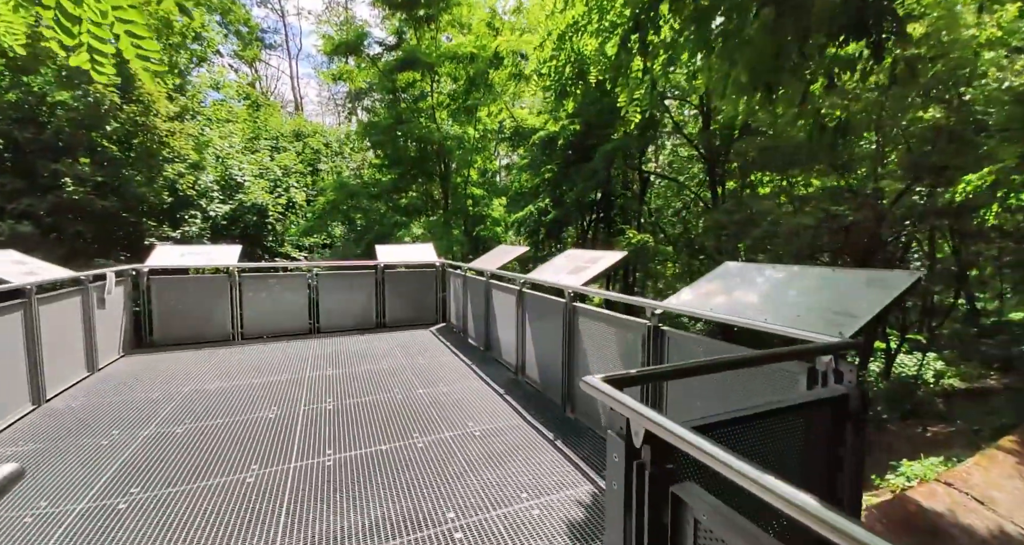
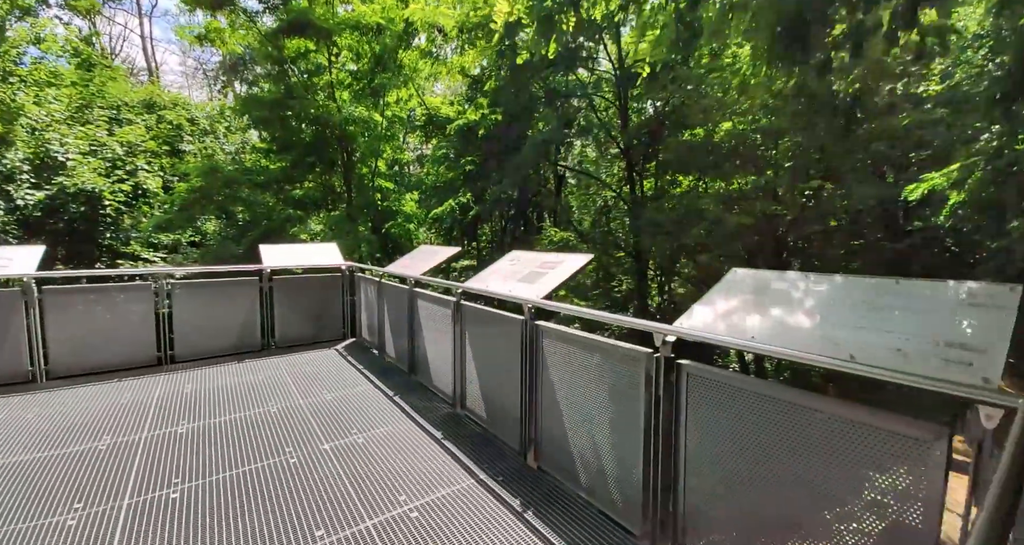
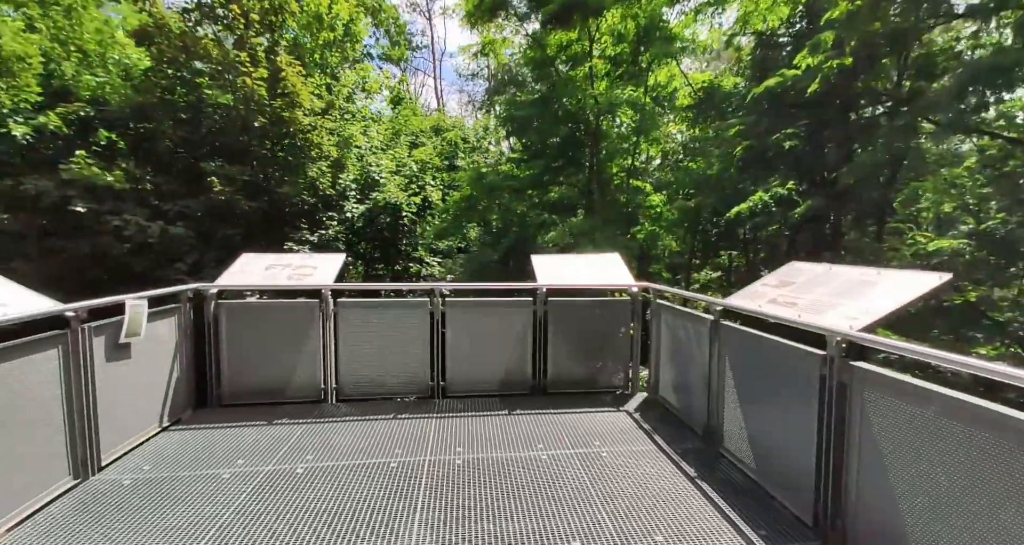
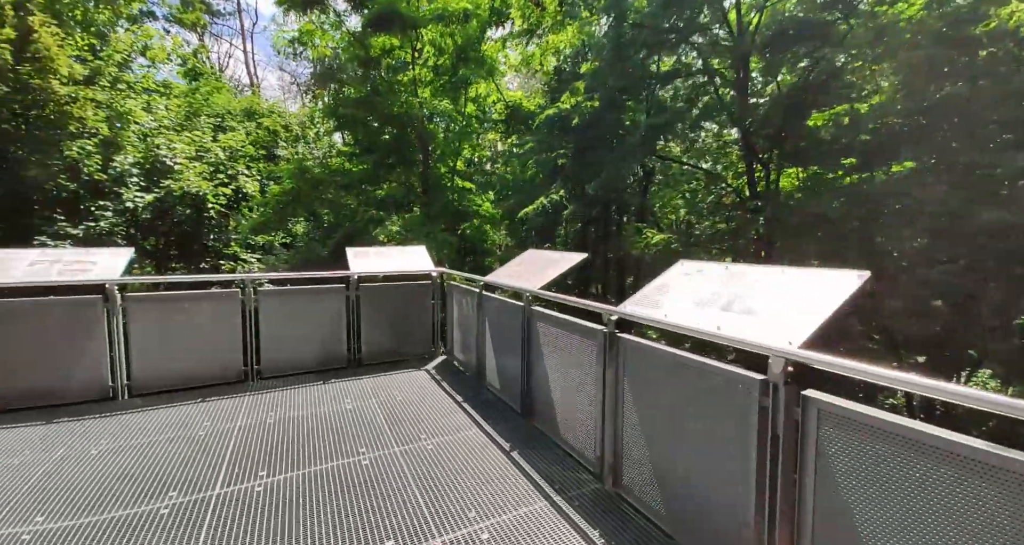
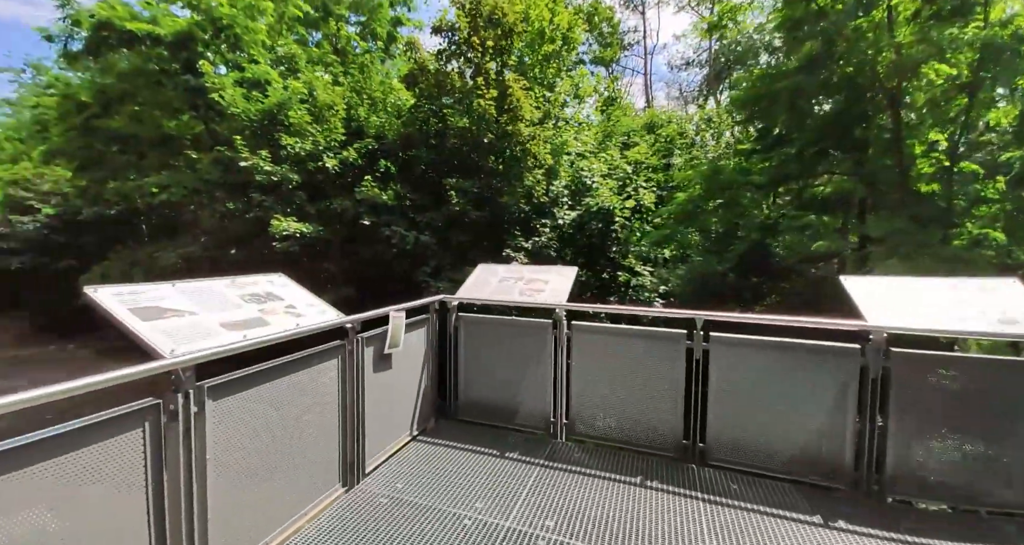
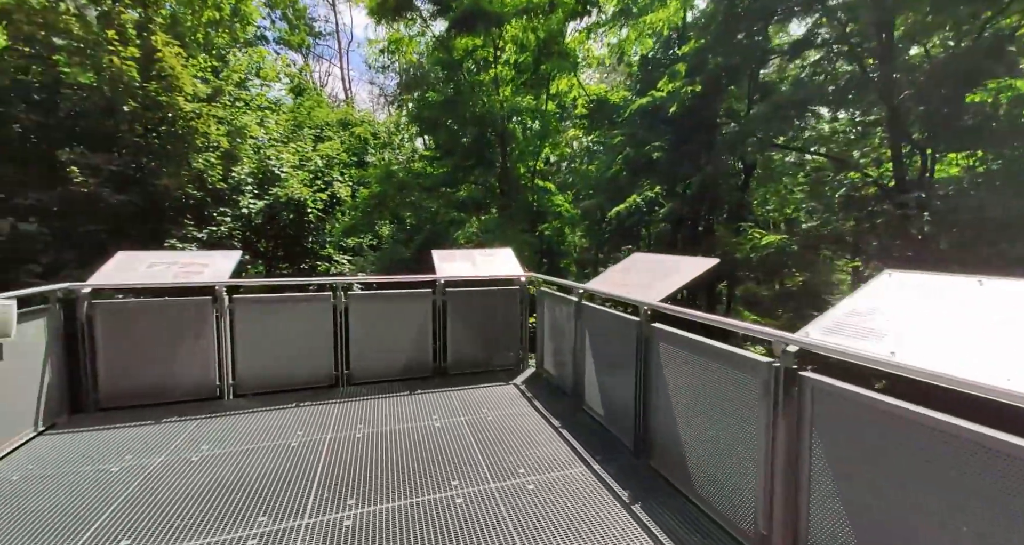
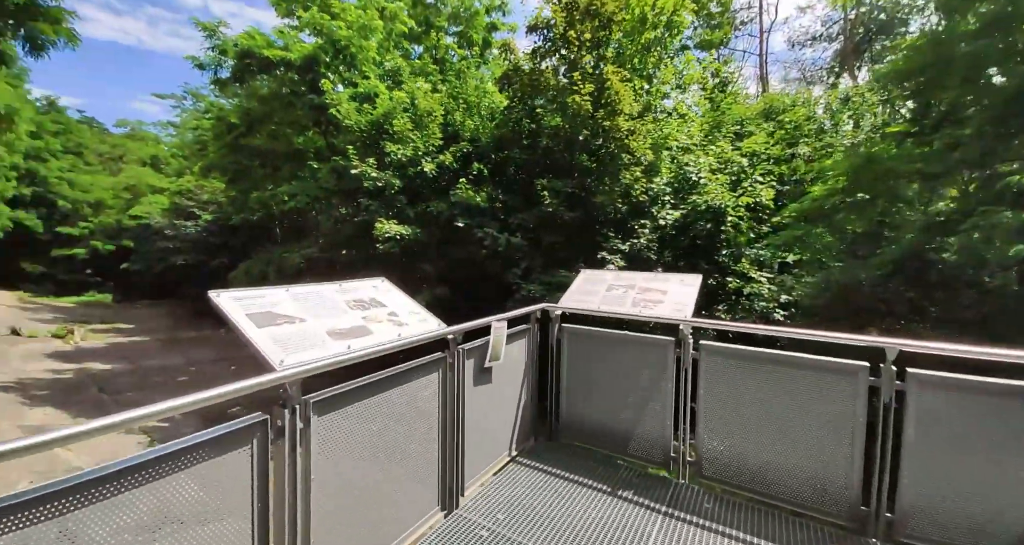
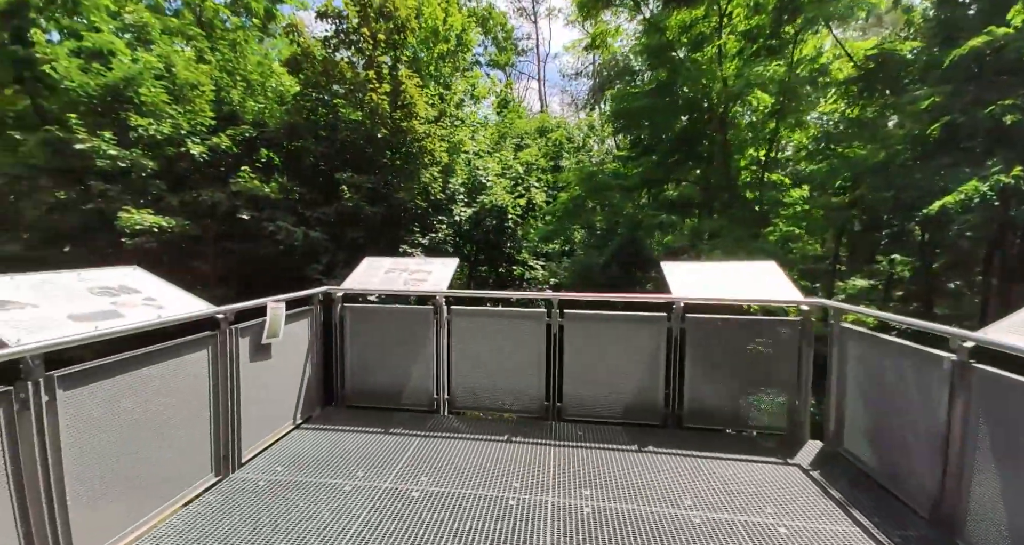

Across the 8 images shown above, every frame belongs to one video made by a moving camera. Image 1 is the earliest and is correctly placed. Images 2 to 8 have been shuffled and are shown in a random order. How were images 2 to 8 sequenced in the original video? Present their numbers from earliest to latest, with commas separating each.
2, 4, 6, 3, 8, 5, 7
